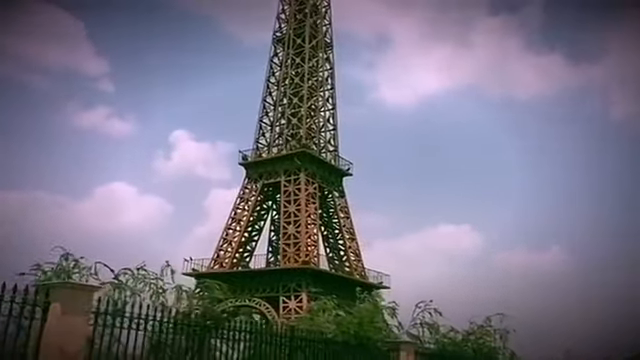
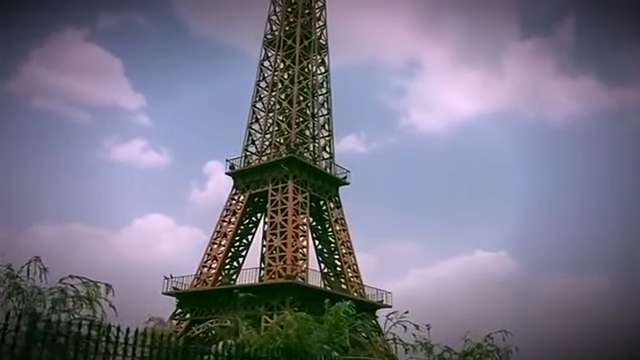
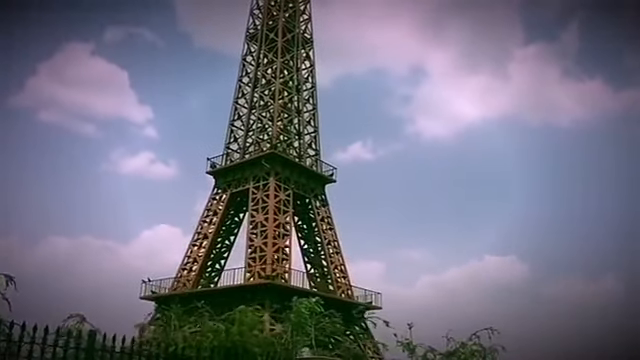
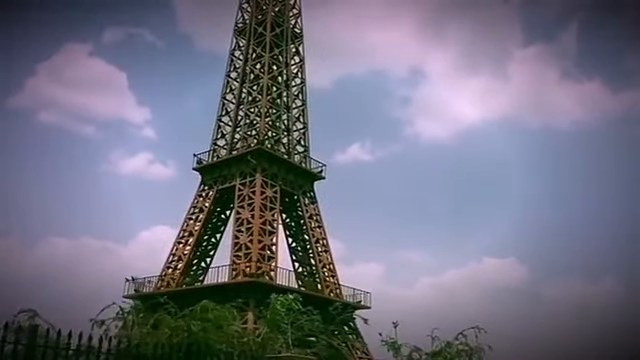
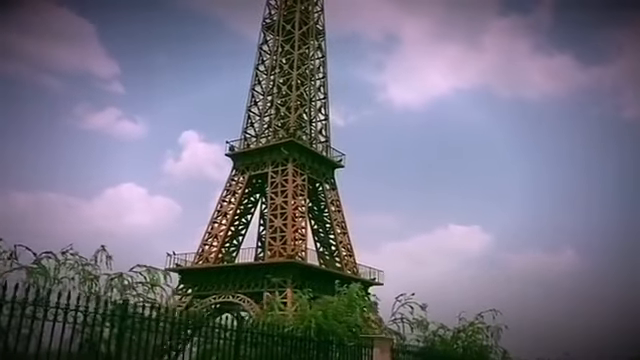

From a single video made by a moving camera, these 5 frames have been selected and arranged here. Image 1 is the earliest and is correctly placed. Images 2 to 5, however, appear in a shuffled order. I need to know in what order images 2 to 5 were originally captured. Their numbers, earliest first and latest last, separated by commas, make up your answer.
5, 2, 3, 4
